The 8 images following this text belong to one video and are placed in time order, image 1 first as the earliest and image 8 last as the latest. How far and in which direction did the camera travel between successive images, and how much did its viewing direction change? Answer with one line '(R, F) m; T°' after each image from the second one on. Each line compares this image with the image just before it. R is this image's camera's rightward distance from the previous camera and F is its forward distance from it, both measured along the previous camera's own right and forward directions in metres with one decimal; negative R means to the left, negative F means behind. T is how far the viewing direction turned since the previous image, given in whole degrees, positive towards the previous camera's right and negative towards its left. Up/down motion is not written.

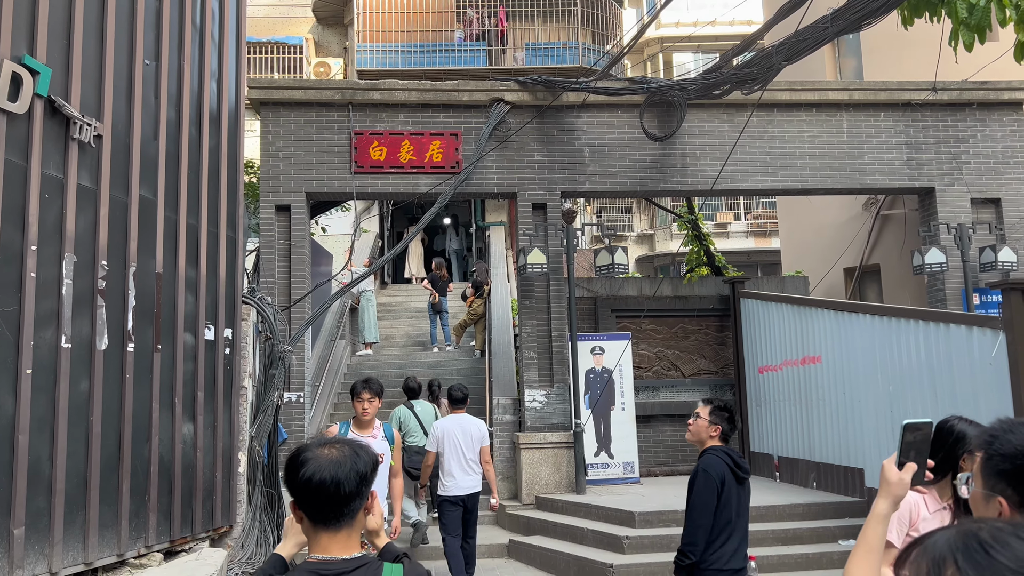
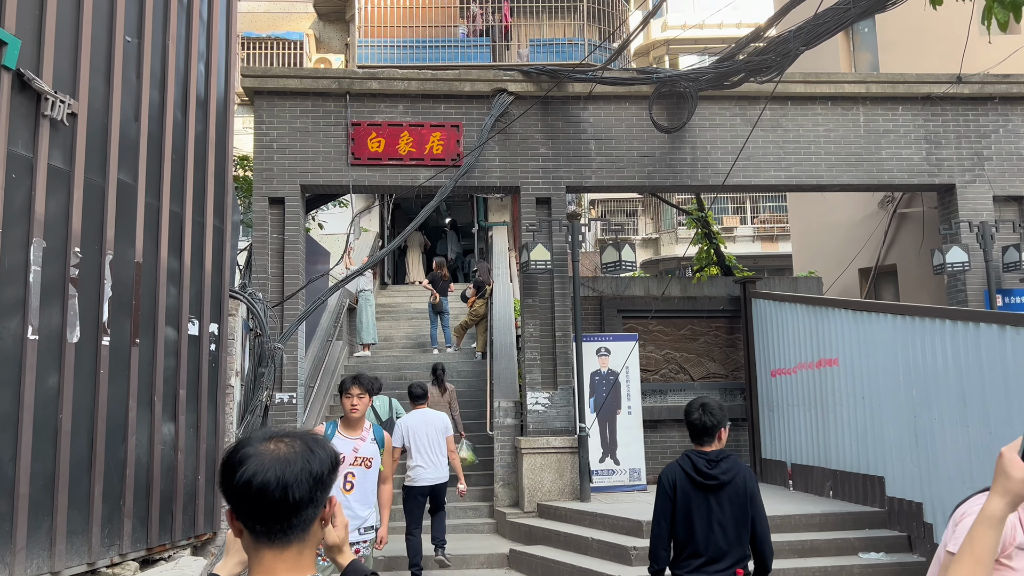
(0.0, +0.4) m; 0°
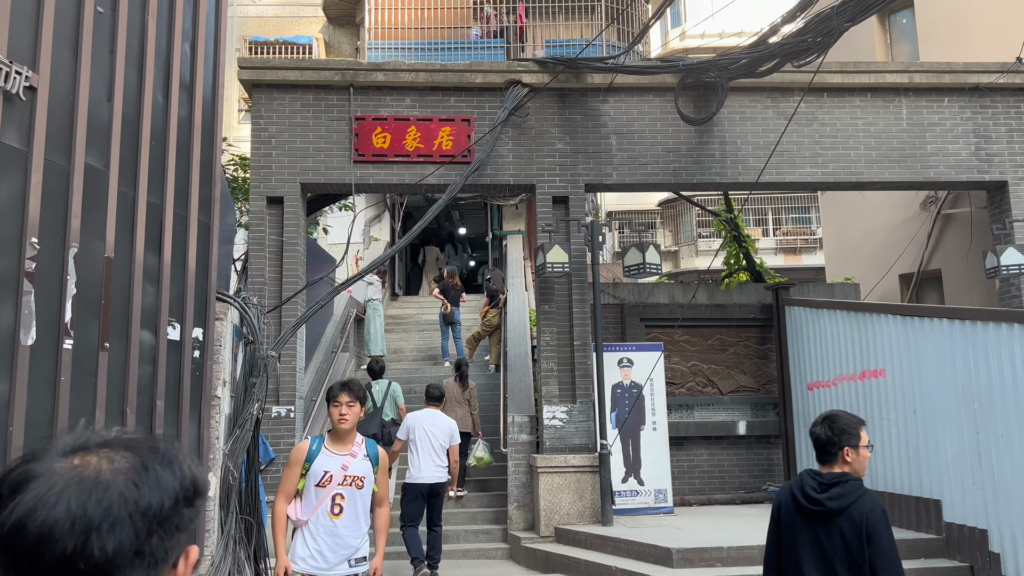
(0.0, +0.6) m; -1°
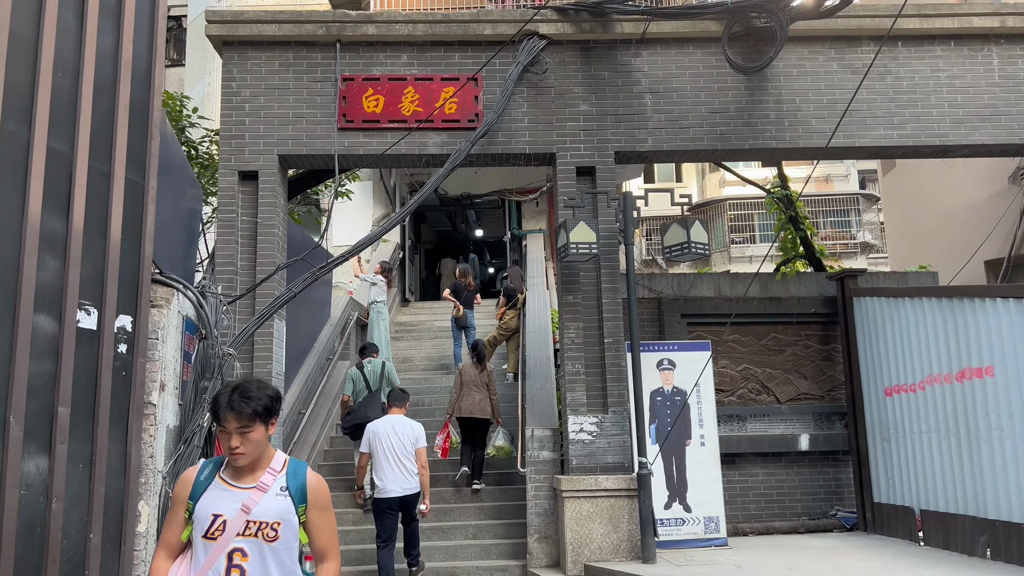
(+0.1, +1.3) m; -2°
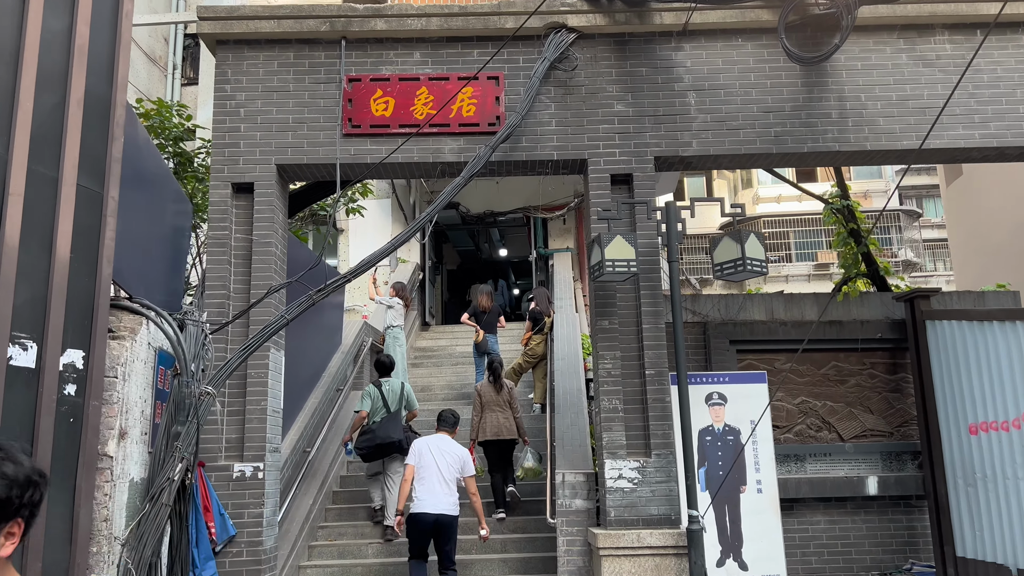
(0.0, +0.8) m; -2°
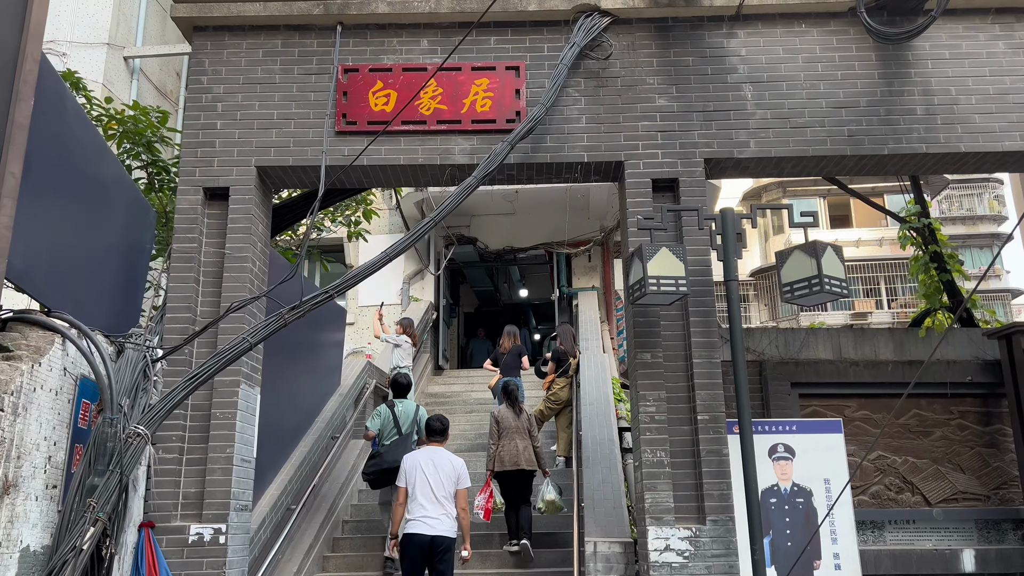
(0.0, +1.0) m; -1°
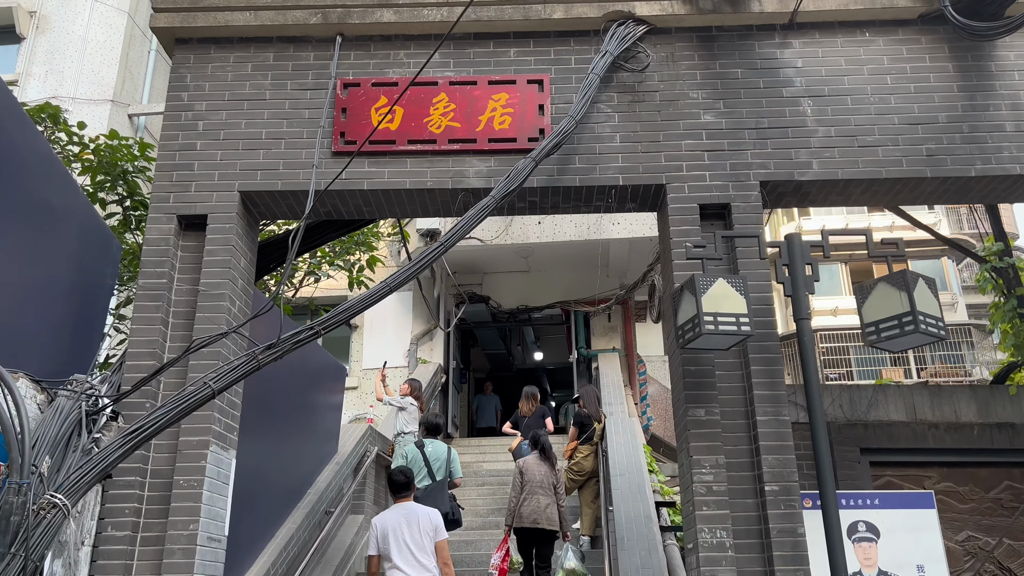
(-0.1, +0.8) m; -1°
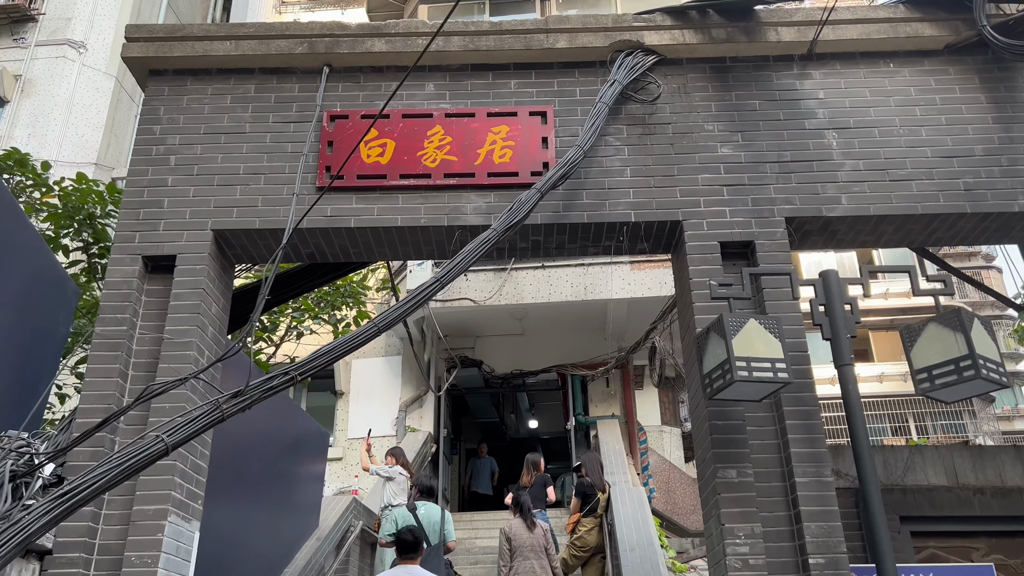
(-0.1, +0.4) m; +1°
